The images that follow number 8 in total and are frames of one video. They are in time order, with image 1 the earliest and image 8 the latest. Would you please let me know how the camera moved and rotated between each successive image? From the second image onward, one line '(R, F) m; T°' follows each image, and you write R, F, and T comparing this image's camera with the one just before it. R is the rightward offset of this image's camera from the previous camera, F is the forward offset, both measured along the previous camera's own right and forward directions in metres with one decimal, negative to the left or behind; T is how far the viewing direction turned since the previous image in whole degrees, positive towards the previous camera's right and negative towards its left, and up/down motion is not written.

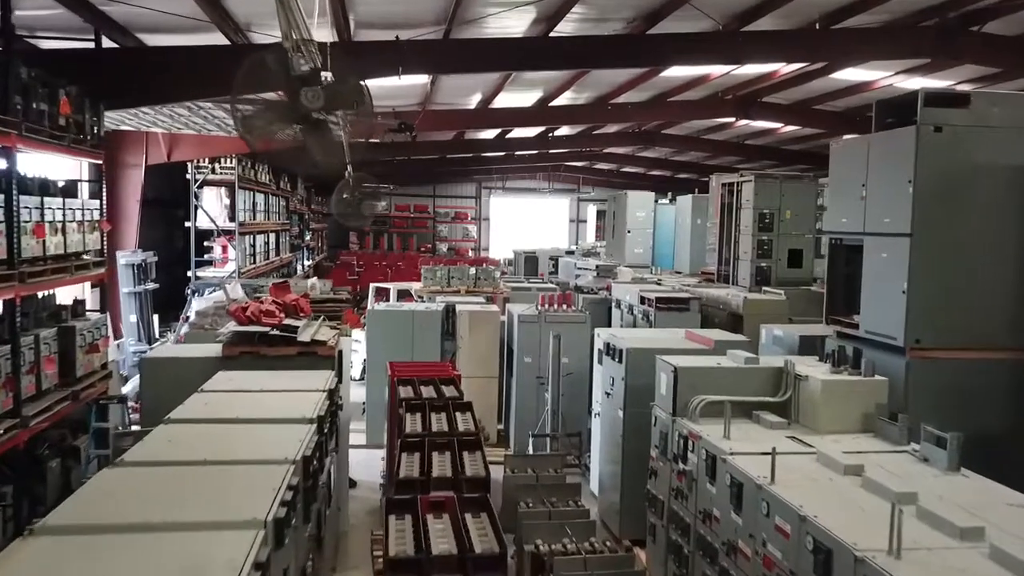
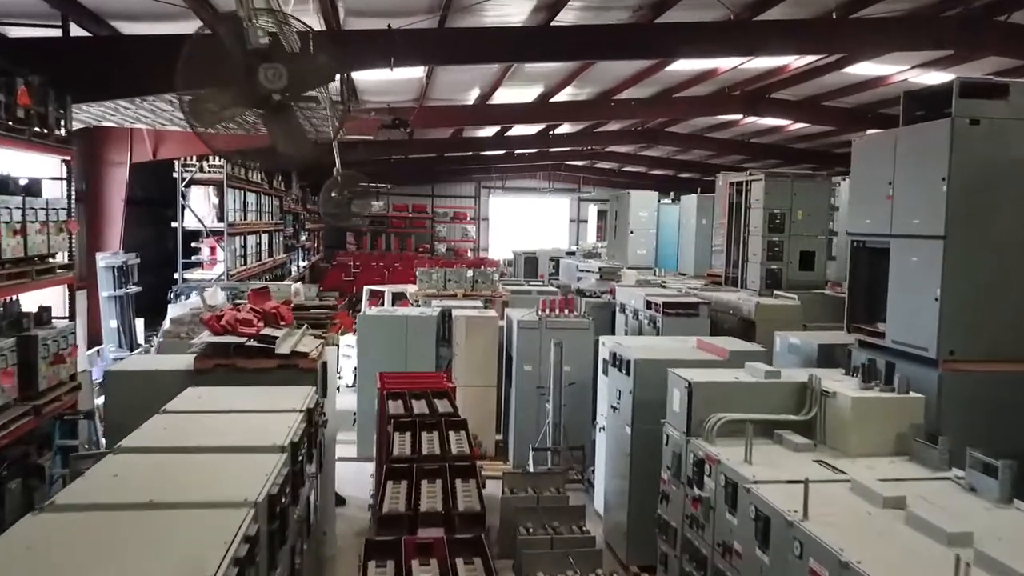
(0.0, +0.3) m; 0°
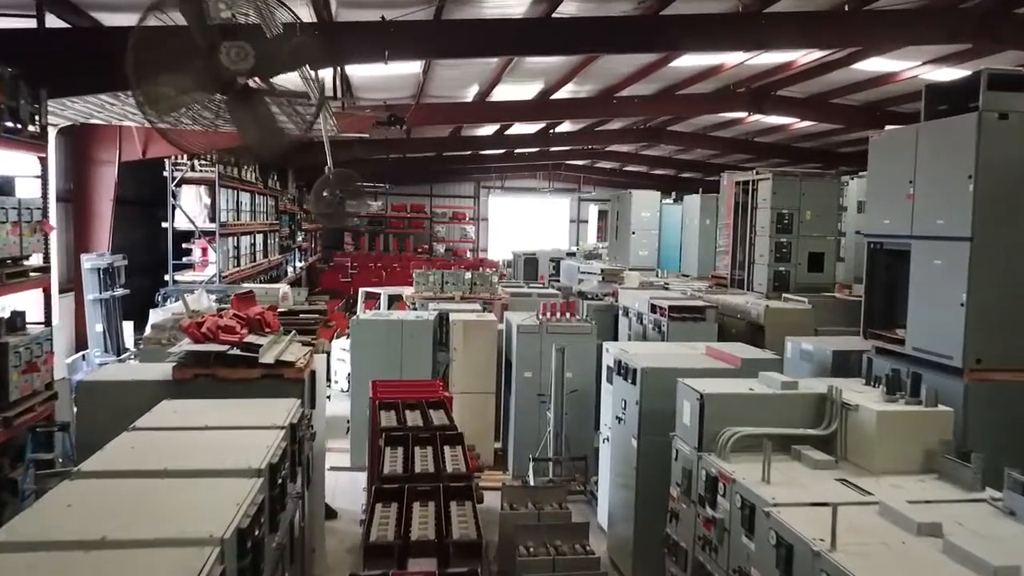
(0.0, +0.2) m; 0°
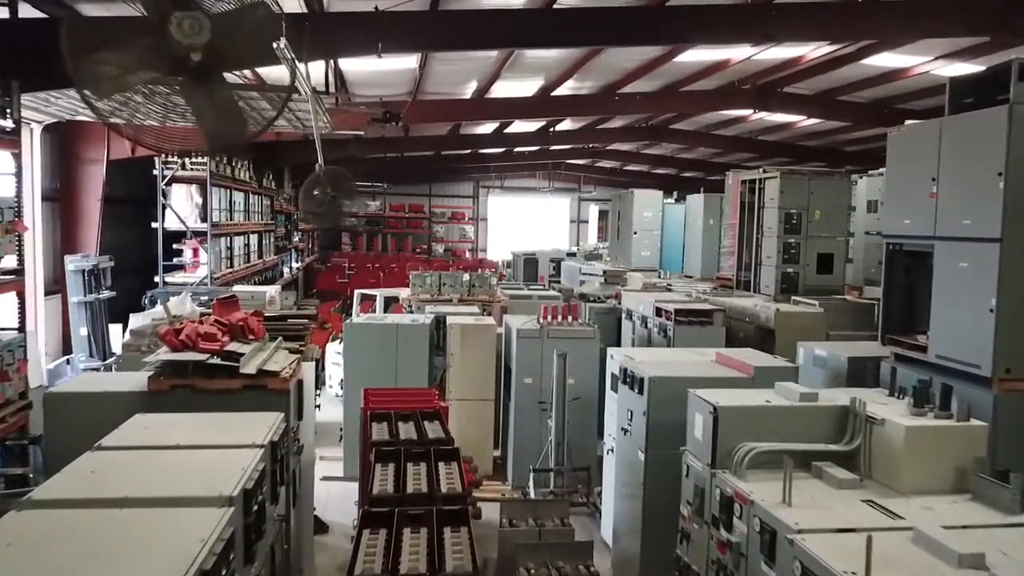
(0.0, +0.2) m; 0°
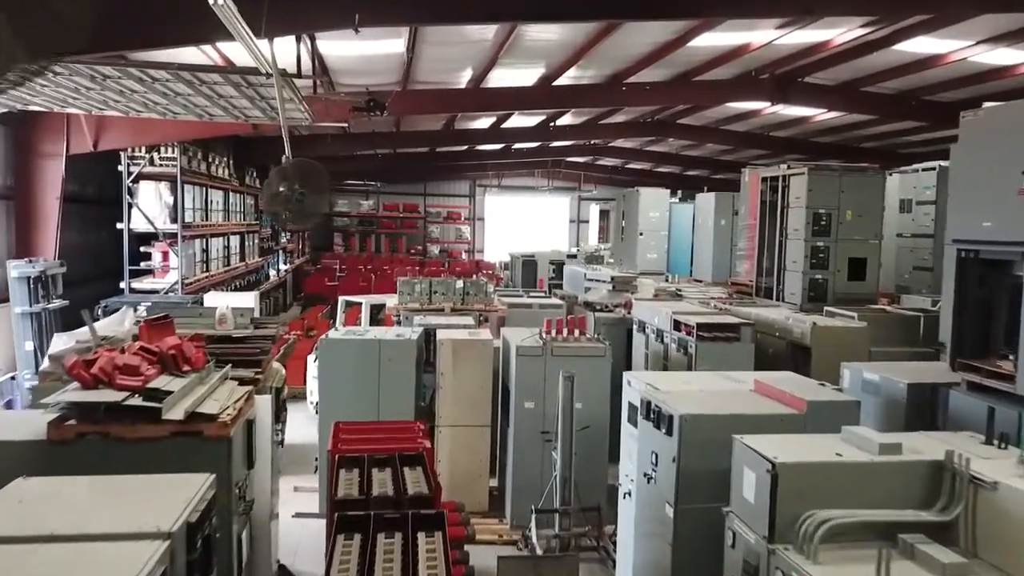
(0.0, +0.7) m; 0°
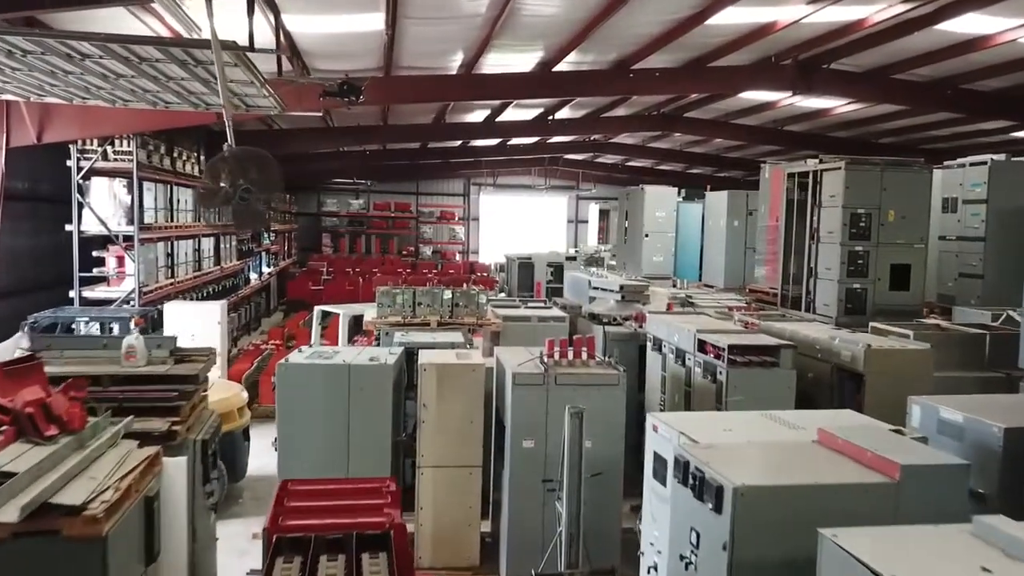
(0.0, +0.8) m; 0°
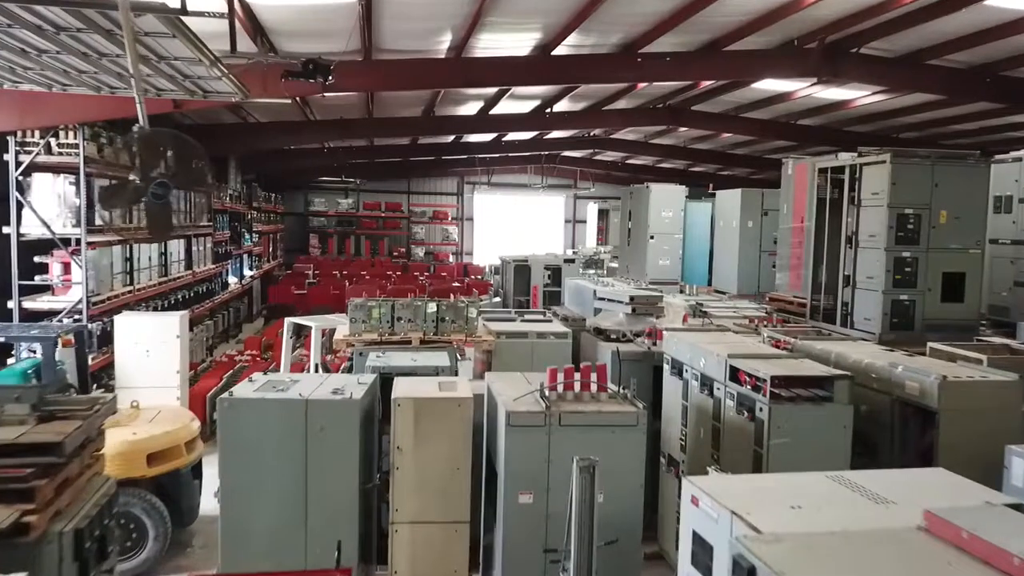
(0.0, +0.7) m; 0°
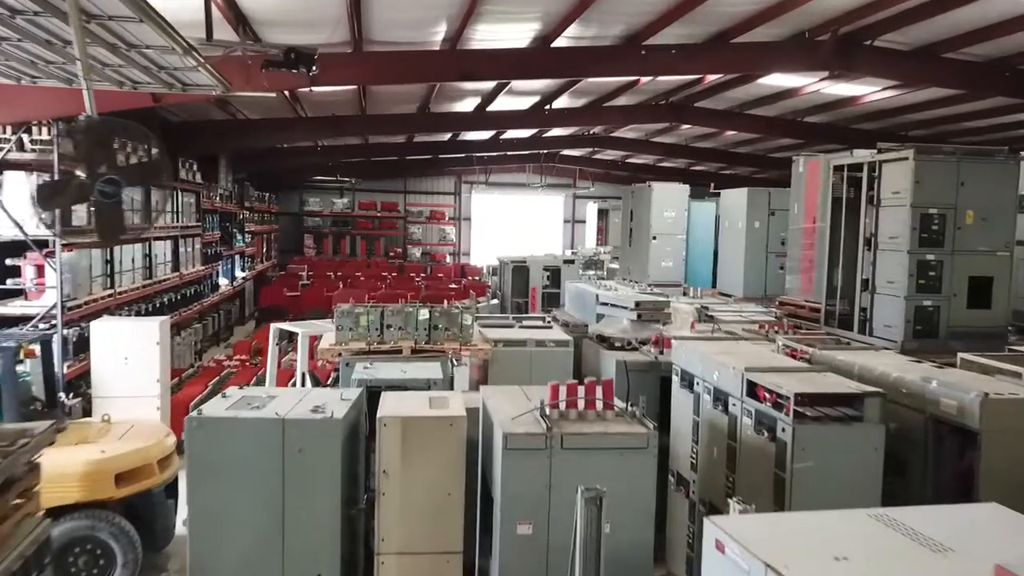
(0.0, +0.3) m; 0°
